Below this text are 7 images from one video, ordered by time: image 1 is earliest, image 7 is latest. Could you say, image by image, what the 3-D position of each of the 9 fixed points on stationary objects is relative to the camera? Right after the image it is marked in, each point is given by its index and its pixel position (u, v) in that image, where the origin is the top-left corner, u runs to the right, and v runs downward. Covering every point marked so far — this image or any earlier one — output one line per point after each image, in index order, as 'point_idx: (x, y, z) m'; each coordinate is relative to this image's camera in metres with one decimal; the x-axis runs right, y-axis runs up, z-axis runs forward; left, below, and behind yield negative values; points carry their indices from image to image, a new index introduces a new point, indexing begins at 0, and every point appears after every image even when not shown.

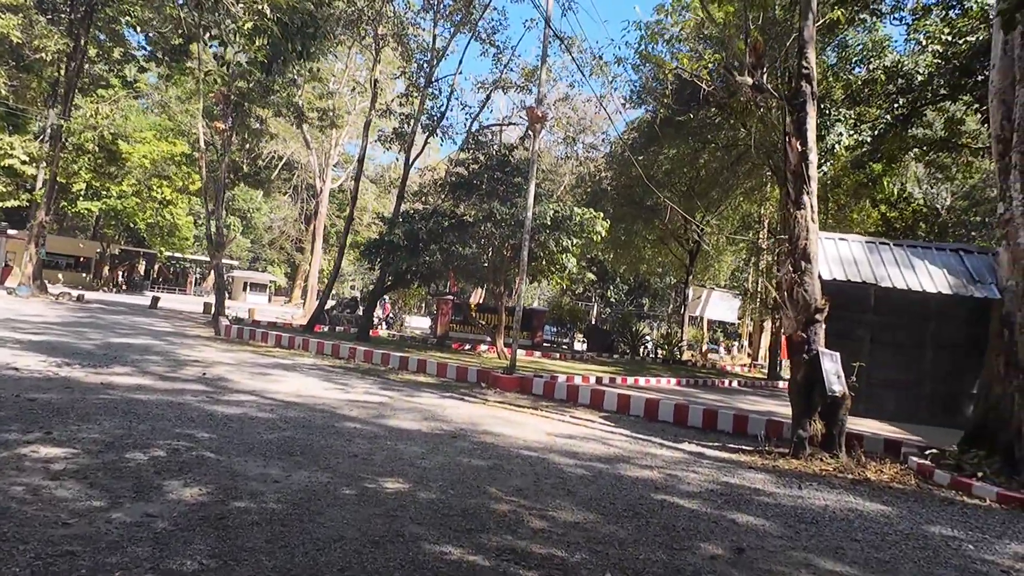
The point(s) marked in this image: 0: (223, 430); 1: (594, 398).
0: (-2.3, -1.1, +5.4) m
1: (+1.2, -1.6, +9.9) m
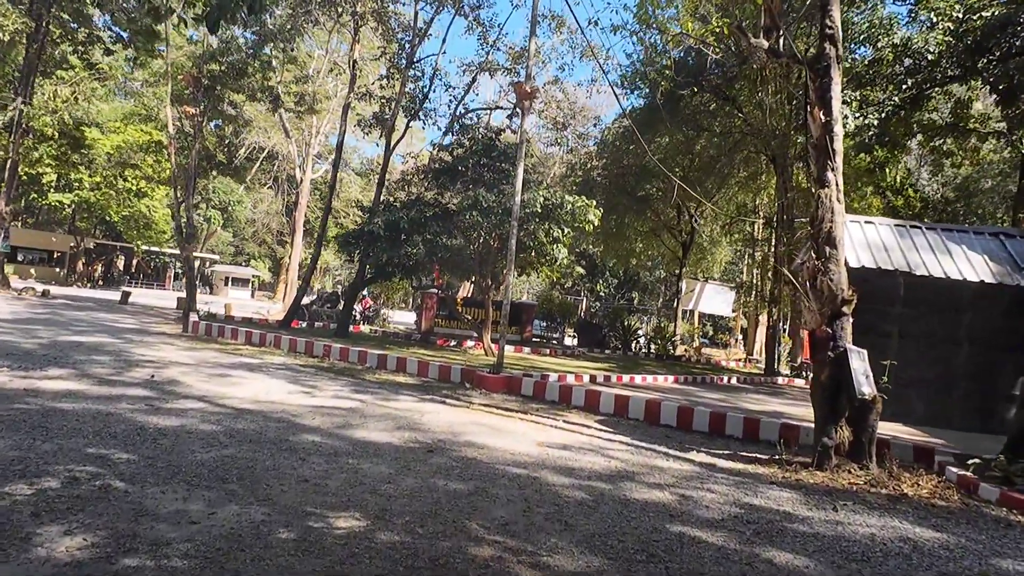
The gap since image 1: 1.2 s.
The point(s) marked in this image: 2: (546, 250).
0: (-2.4, -1.0, +4.5) m
1: (+1.0, -1.5, +9.0) m
2: (+0.7, +0.8, +14.6) m
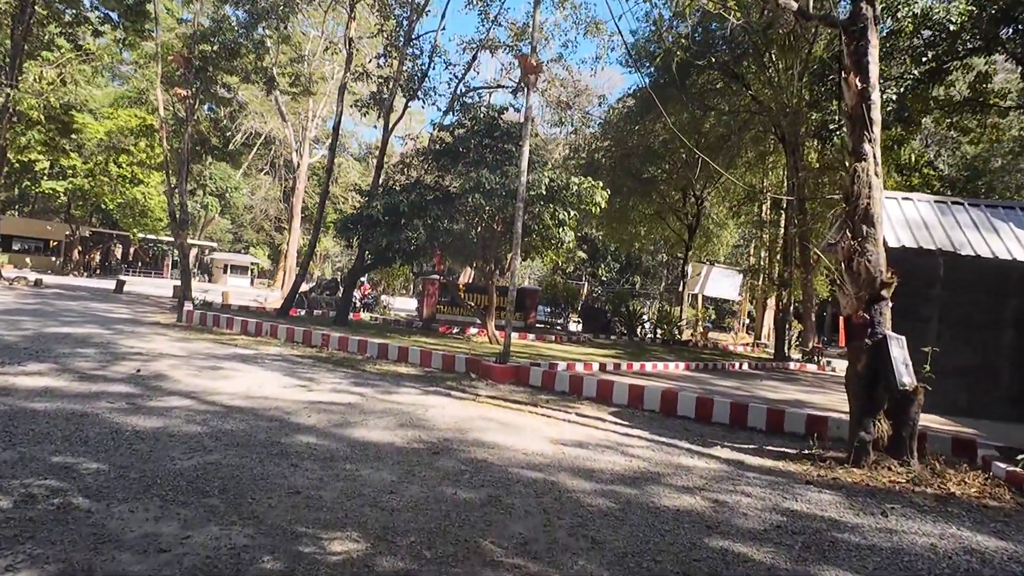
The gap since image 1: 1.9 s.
0: (-2.3, -1.0, +4.0) m
1: (+1.1, -1.3, +8.6) m
2: (+0.8, +1.1, +14.1) m
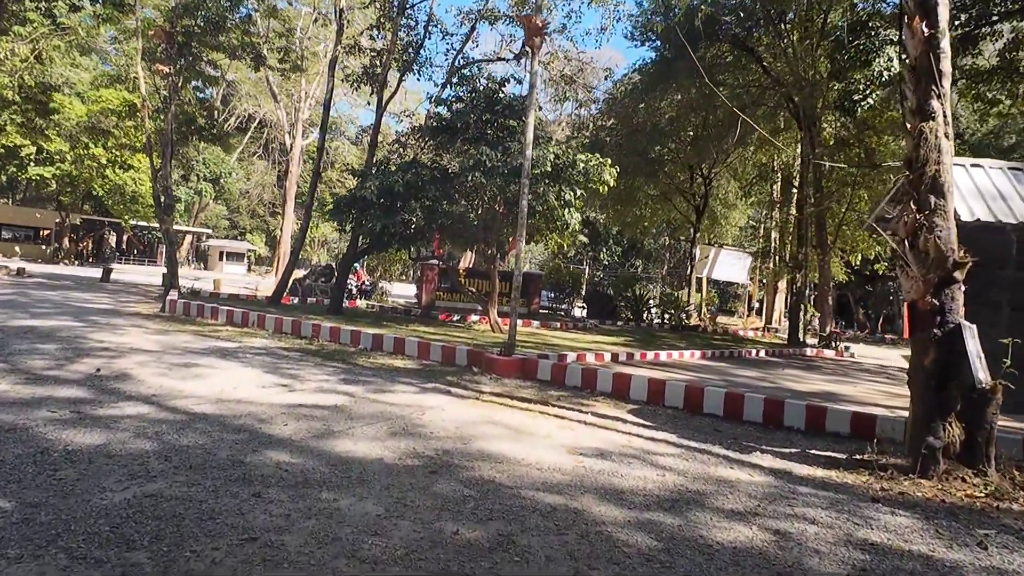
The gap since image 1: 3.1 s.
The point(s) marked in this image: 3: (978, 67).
0: (-2.2, -0.9, +3.2) m
1: (+1.2, -1.1, +7.8) m
2: (+0.9, +1.4, +13.2) m
3: (+9.4, +4.5, +13.9) m
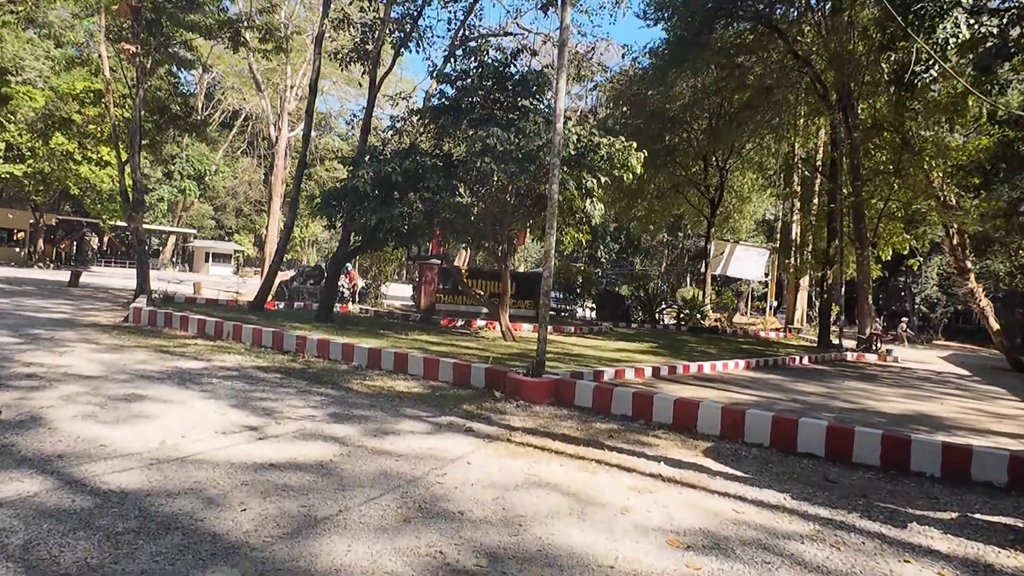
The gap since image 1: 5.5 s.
0: (-1.8, -1.0, +1.6) m
1: (+1.5, -1.1, +6.1) m
2: (+1.1, +1.4, +11.6) m
3: (+9.6, +4.5, +12.4) m
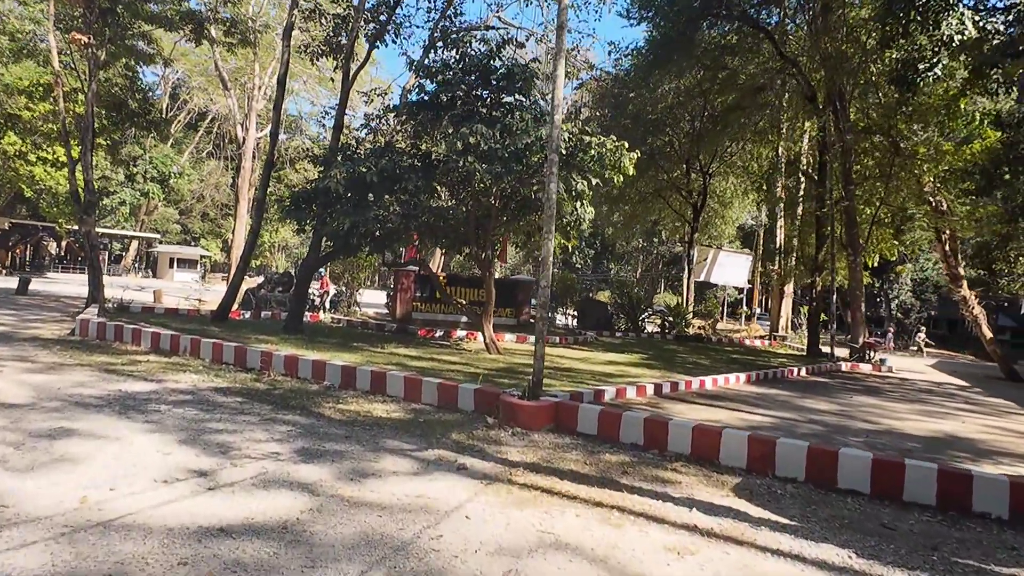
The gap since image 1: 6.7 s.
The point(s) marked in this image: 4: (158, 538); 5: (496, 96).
0: (-1.7, -1.1, +0.7) m
1: (+1.5, -1.2, +5.4) m
2: (+0.8, +1.2, +10.9) m
3: (+9.3, +4.4, +12.0) m
4: (-1.6, -1.1, +3.1) m
5: (-0.3, +3.1, +11.1) m
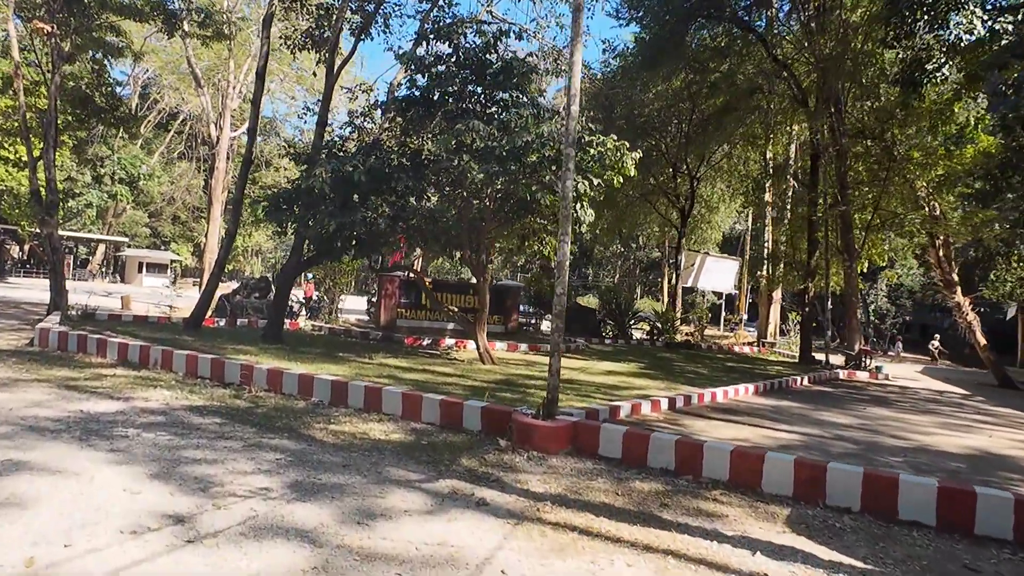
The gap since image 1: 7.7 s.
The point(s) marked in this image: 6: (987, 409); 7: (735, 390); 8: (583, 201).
0: (-1.4, -1.1, 0.0) m
1: (+1.6, -1.3, +4.9) m
2: (+0.8, +1.1, +10.3) m
3: (+9.2, +4.3, +11.8) m
4: (-1.4, -1.1, +2.5) m
5: (-0.3, +3.0, +10.5) m
6: (+7.3, -1.9, +10.7) m
7: (+2.9, -1.4, +9.2) m
8: (+1.1, +1.3, +10.5) m
